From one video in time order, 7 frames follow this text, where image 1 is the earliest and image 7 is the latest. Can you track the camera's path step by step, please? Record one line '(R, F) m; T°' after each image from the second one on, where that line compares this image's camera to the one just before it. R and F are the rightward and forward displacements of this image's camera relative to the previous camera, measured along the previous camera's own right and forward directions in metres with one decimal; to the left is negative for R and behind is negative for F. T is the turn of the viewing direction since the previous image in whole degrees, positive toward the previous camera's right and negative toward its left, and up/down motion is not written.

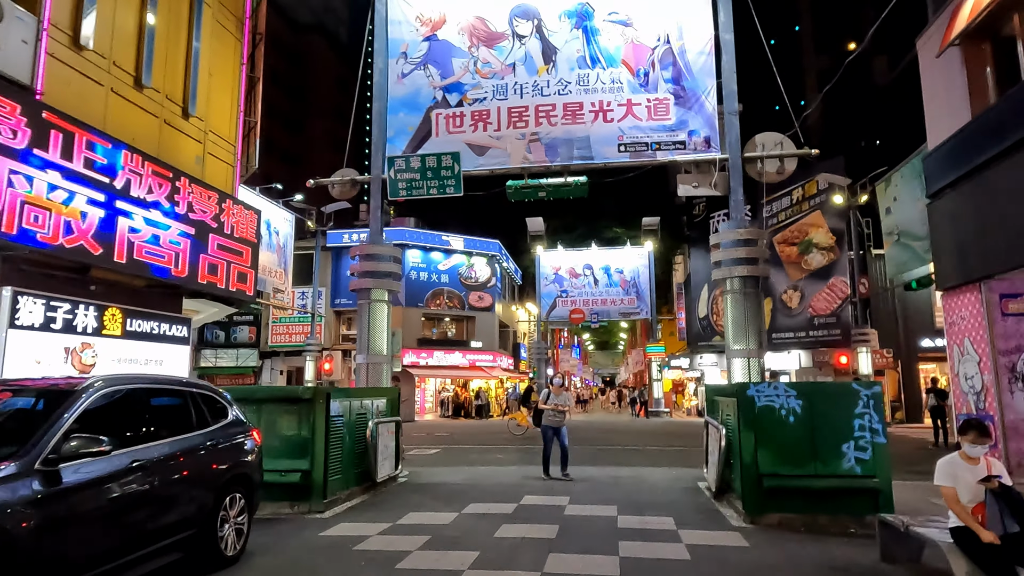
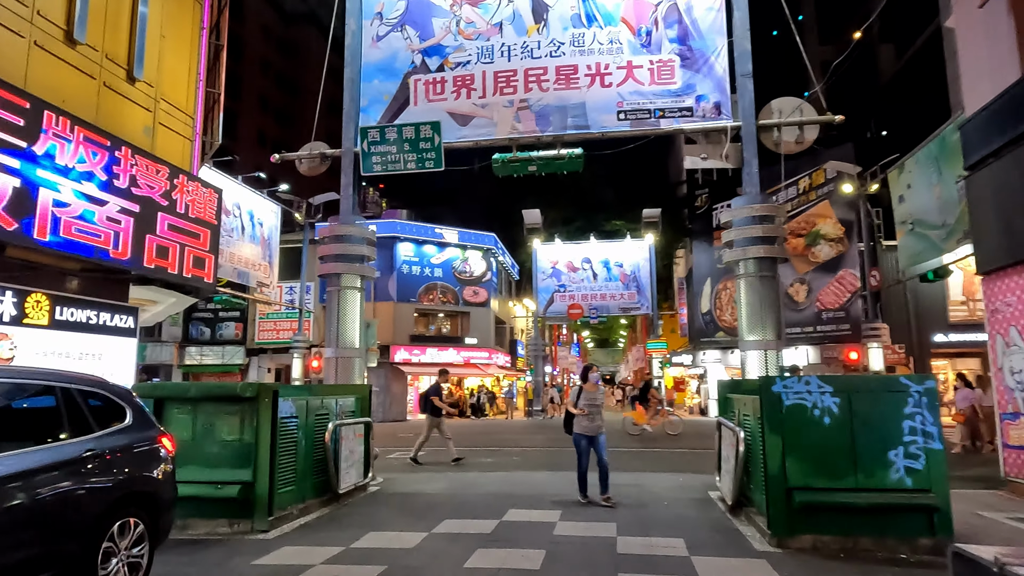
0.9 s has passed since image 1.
(+0.2, +1.1) m; 0°
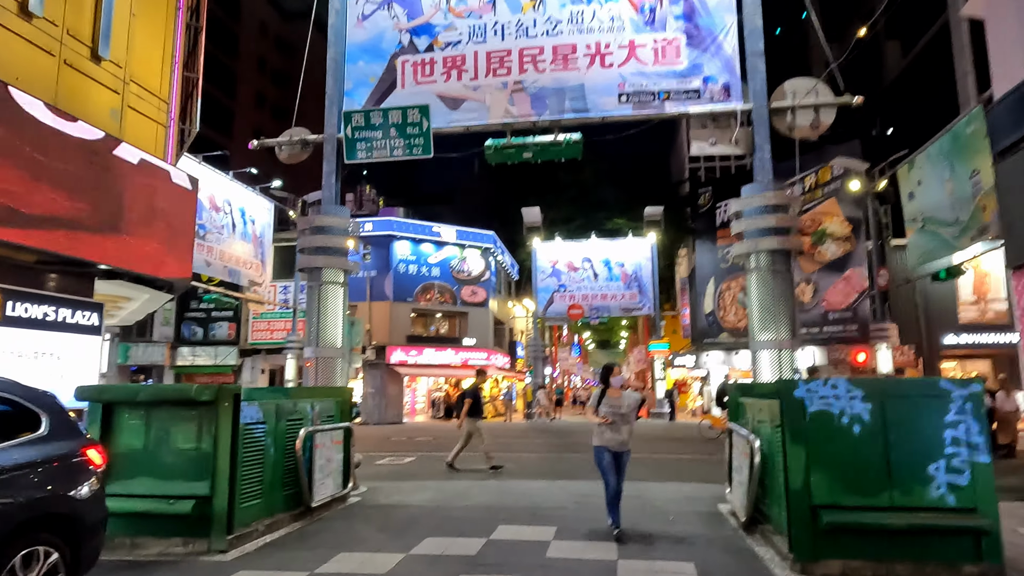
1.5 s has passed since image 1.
(+0.1, +0.6) m; 0°
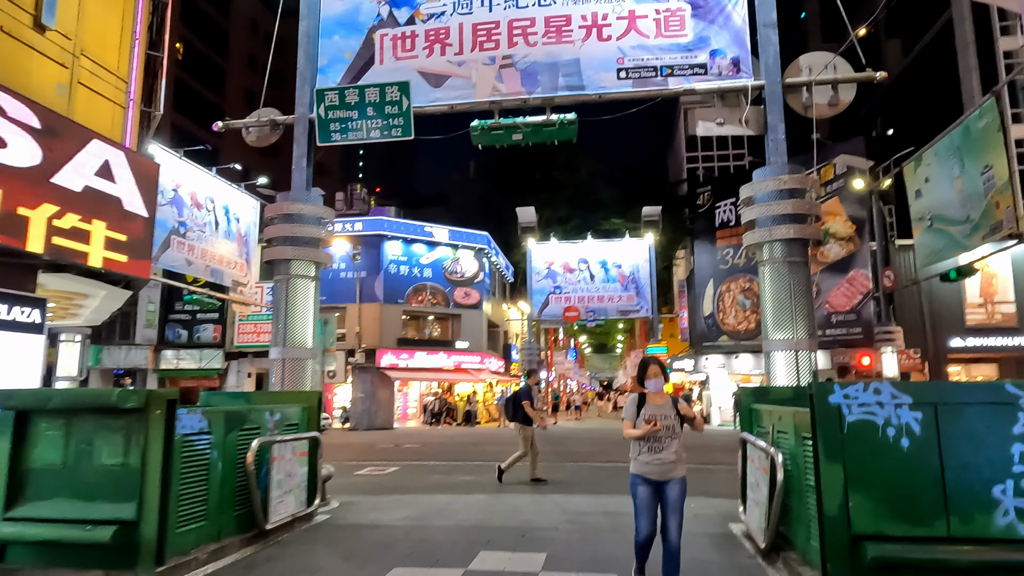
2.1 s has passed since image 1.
(+0.1, +0.8) m; 0°
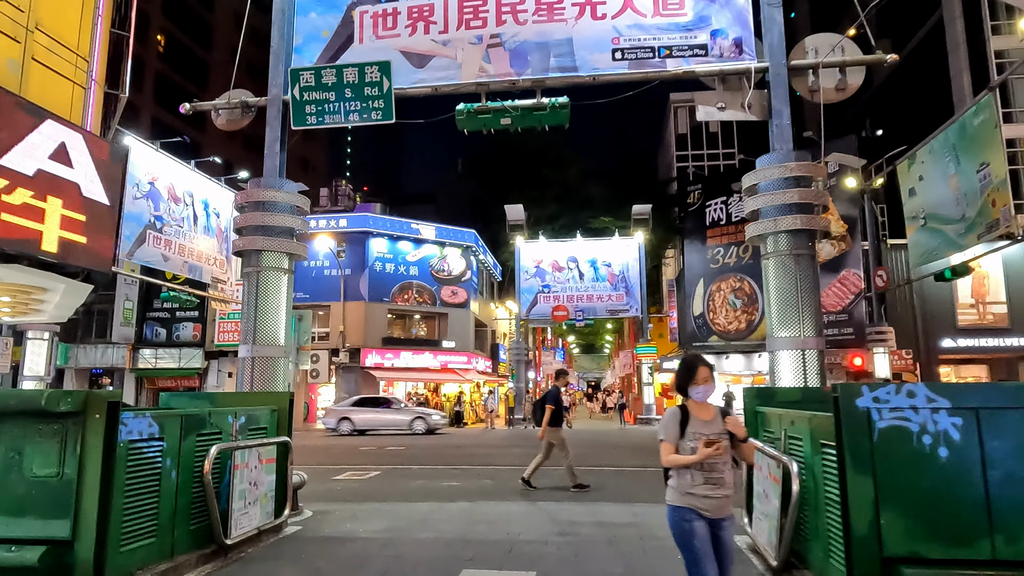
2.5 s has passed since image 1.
(0.0, +0.5) m; +1°
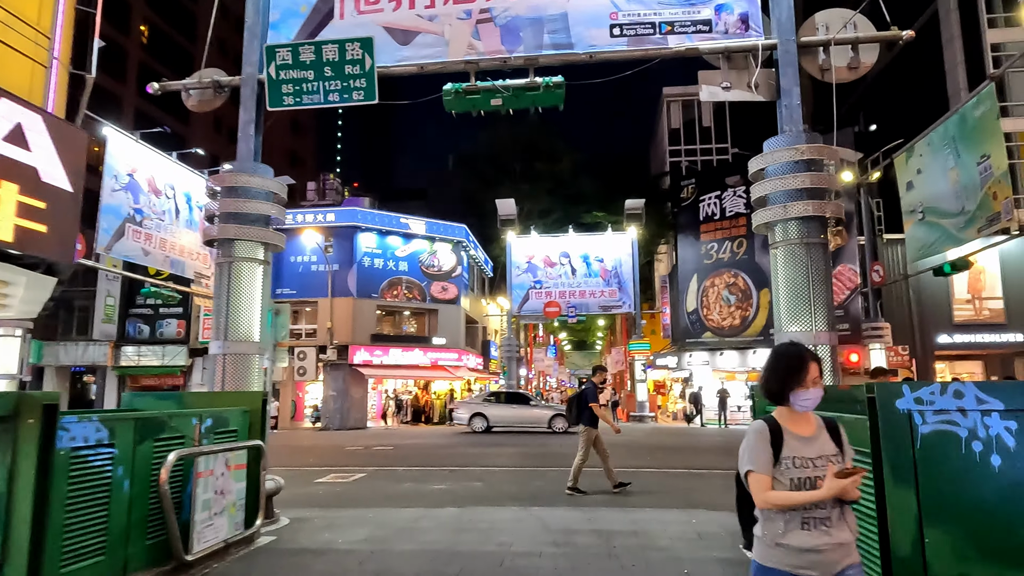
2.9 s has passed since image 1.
(0.0, +0.4) m; +1°
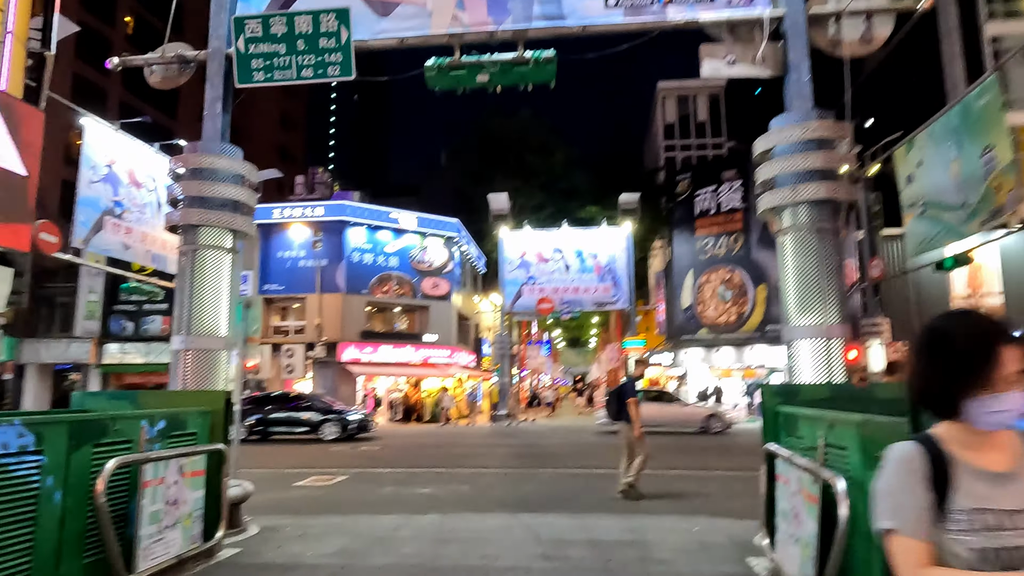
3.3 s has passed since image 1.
(+0.1, +0.5) m; +1°
